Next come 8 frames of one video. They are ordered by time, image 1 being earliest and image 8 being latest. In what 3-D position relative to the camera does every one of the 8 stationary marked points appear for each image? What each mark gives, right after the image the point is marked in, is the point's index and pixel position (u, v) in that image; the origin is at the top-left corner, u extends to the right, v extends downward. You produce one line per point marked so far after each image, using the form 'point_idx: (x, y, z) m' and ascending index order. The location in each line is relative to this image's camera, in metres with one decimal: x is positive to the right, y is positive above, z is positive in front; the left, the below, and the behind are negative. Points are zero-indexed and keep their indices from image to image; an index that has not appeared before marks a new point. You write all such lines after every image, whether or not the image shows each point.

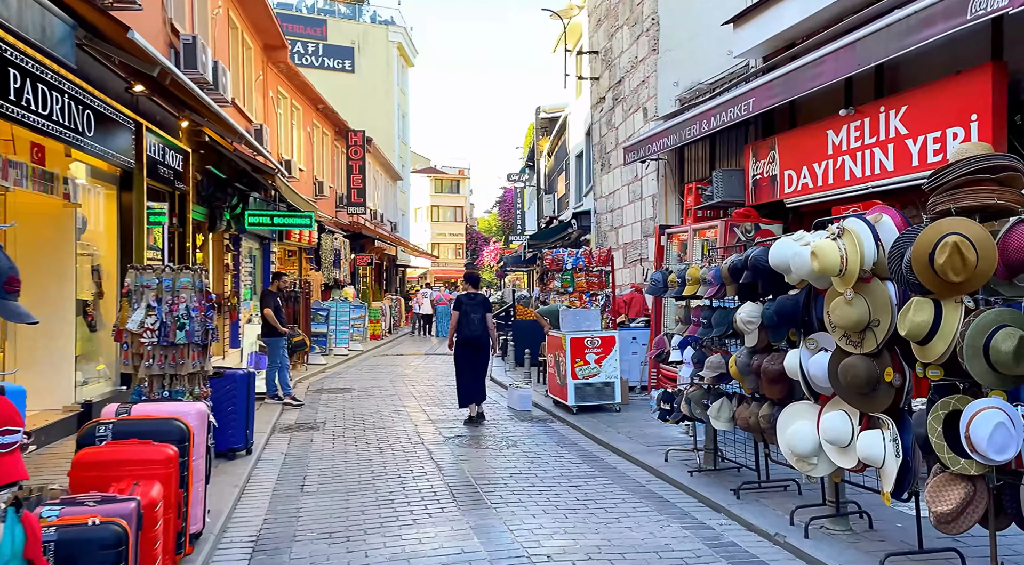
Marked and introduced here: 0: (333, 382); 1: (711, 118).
0: (-3.1, -1.7, +15.1) m
1: (+2.0, +1.7, +8.7) m
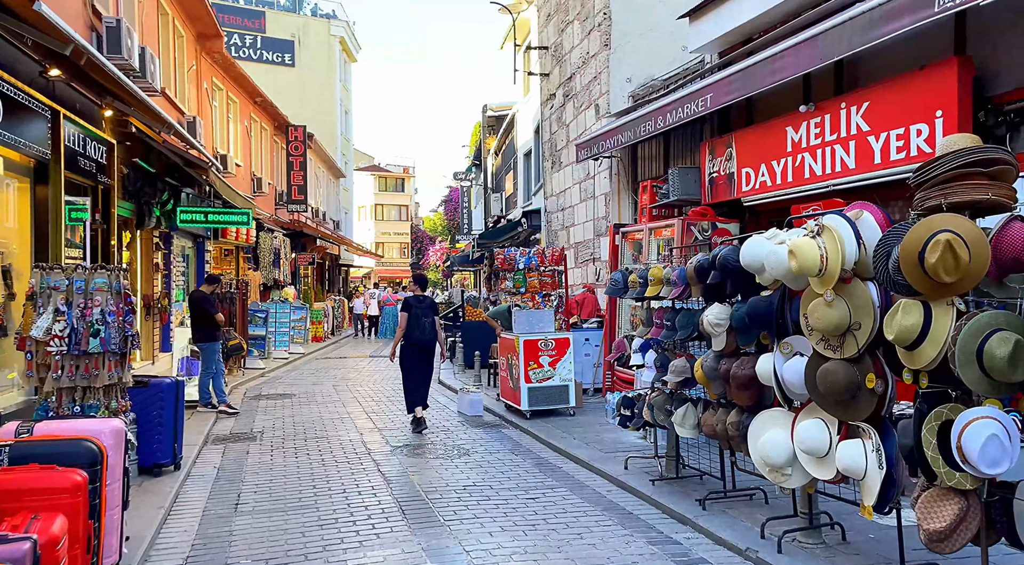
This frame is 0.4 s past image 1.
0: (-4.0, -1.8, +14.5) m
1: (+1.5, +1.7, +8.5) m
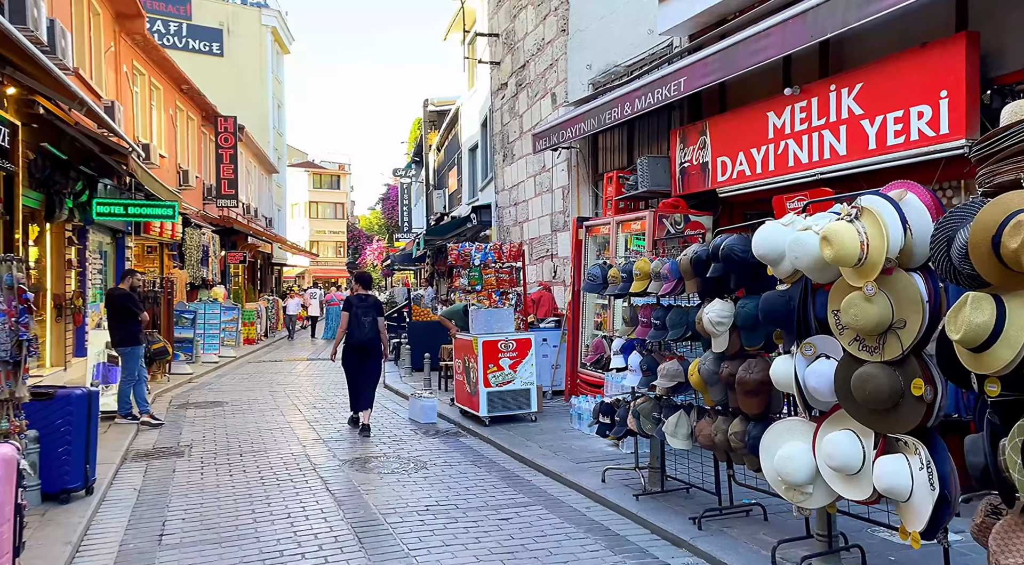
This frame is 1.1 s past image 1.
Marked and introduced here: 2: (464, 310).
0: (-4.8, -1.7, +13.6) m
1: (+1.1, +1.7, +8.0) m
2: (-0.5, -0.2, +9.9) m
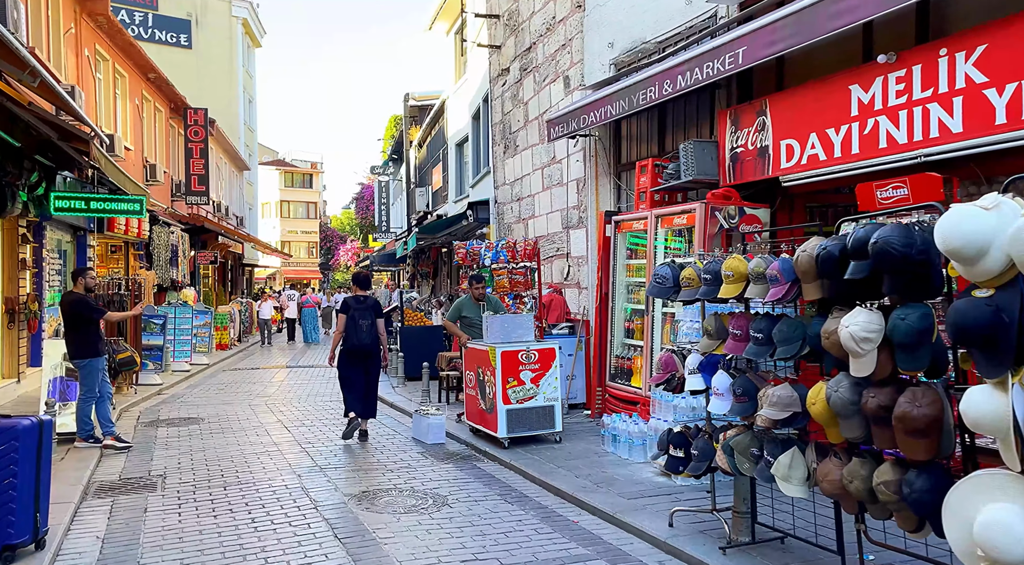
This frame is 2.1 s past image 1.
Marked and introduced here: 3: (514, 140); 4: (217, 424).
0: (-4.8, -1.8, +12.5) m
1: (+1.3, +1.7, +7.1) m
2: (-0.4, -0.2, +8.8) m
3: (0.0, +2.1, +12.9) m
4: (-3.5, -1.7, +10.5) m
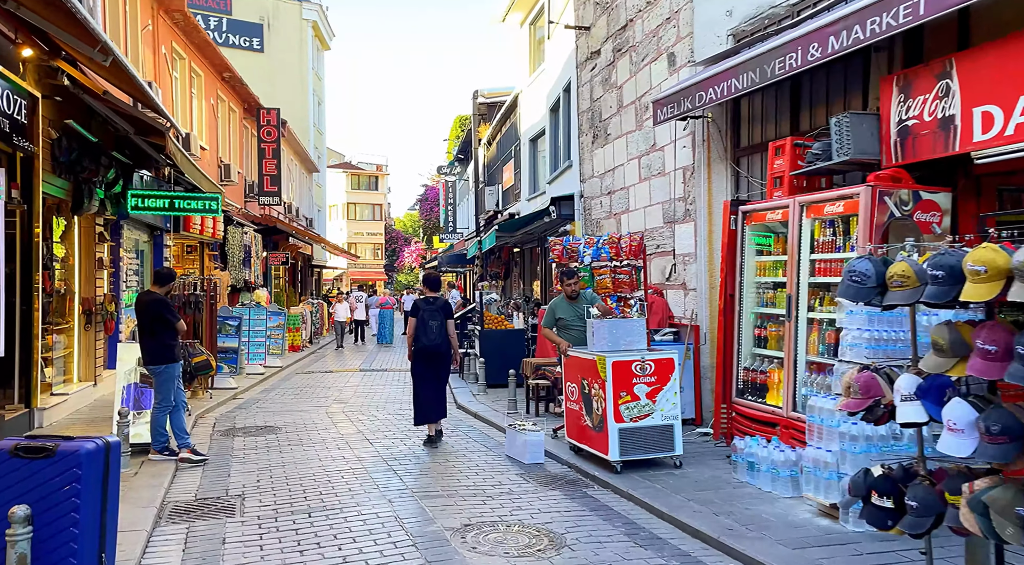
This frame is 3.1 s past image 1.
0: (-3.6, -1.8, +11.9) m
1: (+2.2, +1.7, +6.1) m
2: (+0.5, -0.3, +8.0) m
3: (+1.3, +2.1, +12.0) m
4: (-2.4, -1.7, +9.8) m
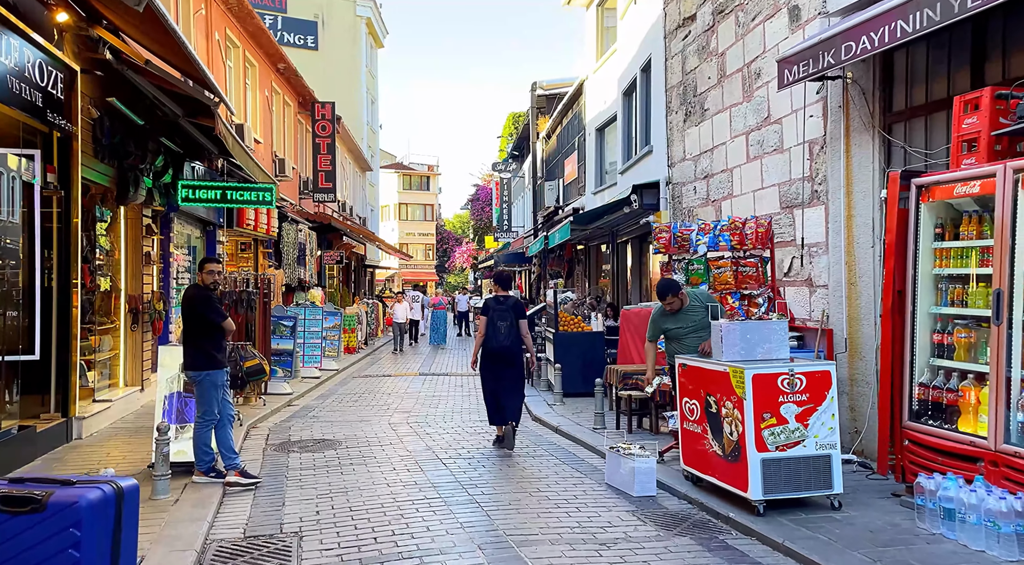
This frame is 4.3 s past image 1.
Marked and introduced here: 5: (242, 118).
0: (-2.6, -1.7, +10.8) m
1: (+2.8, +1.7, +4.6) m
2: (+1.3, -0.2, +6.6) m
3: (+2.3, +2.2, +10.6) m
4: (-1.5, -1.7, +8.6) m
5: (-6.1, +3.7, +19.9) m
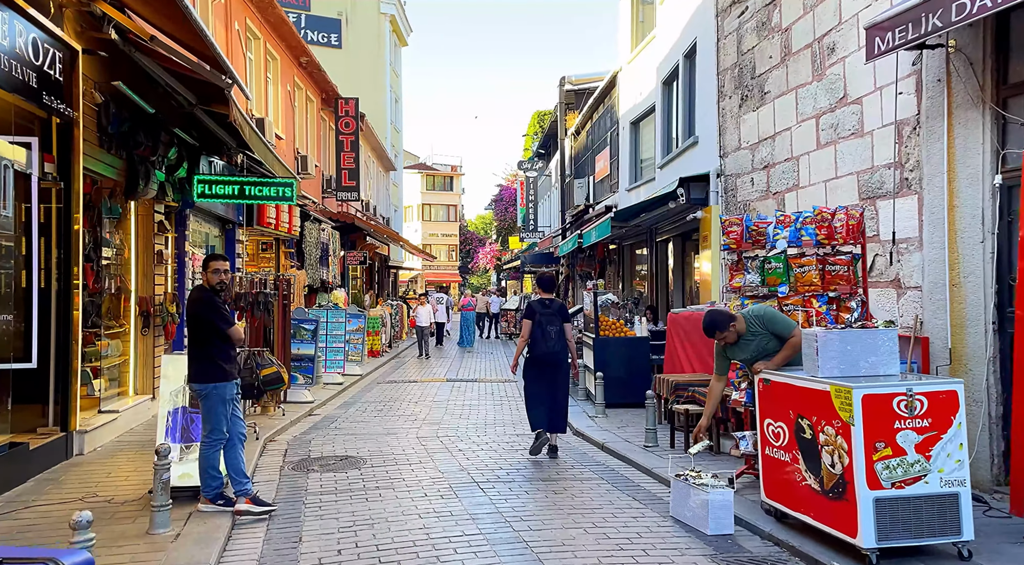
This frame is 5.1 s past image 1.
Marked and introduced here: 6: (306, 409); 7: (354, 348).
0: (-2.1, -1.7, +9.9) m
1: (+3.1, +1.7, +3.7) m
2: (+1.7, -0.2, +5.7) m
3: (+2.7, +2.1, +9.6) m
4: (-1.1, -1.7, +7.7) m
5: (-5.4, +3.7, +19.1) m
6: (-2.7, -1.7, +11.7) m
7: (-3.1, -1.3, +17.2) m
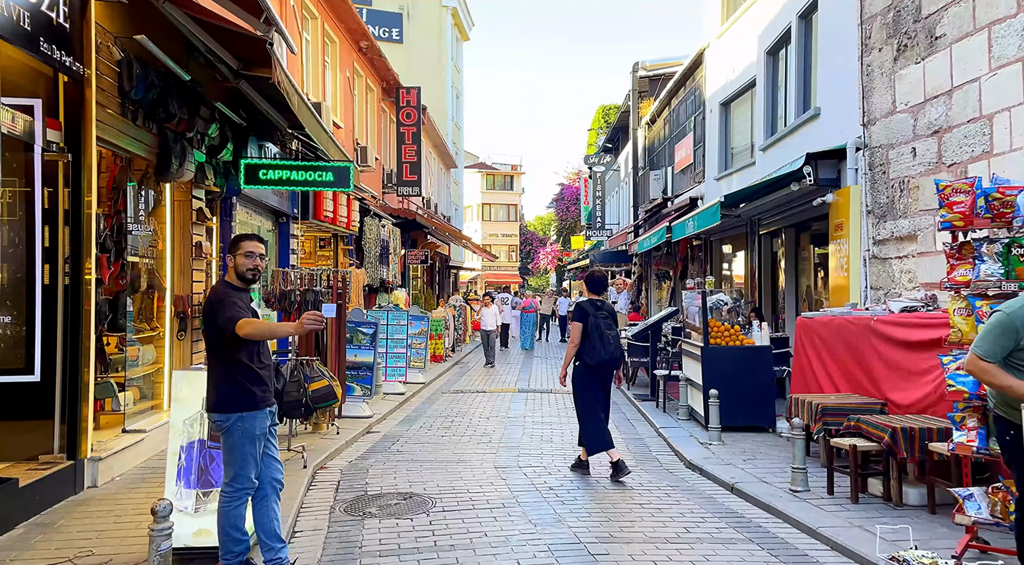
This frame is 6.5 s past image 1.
0: (-1.2, -1.7, +8.2) m
1: (+3.6, +1.7, +1.7) m
2: (+2.3, -0.2, +3.8) m
3: (+3.6, +2.2, +7.6) m
4: (-0.4, -1.6, +6.0) m
5: (-3.9, +3.7, +17.6) m
6: (-1.7, -1.6, +10.1) m
7: (-1.7, -1.2, +15.6) m
